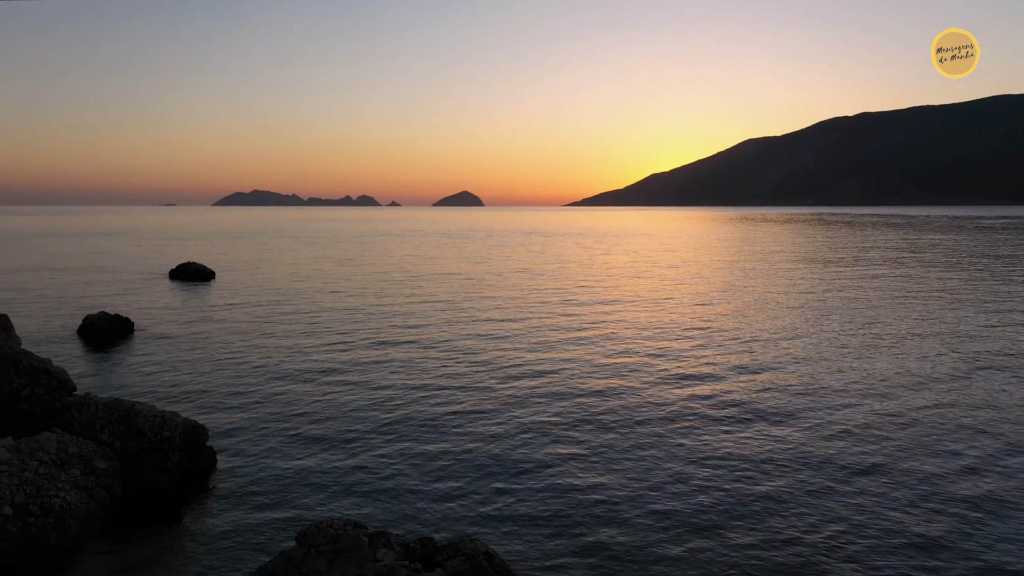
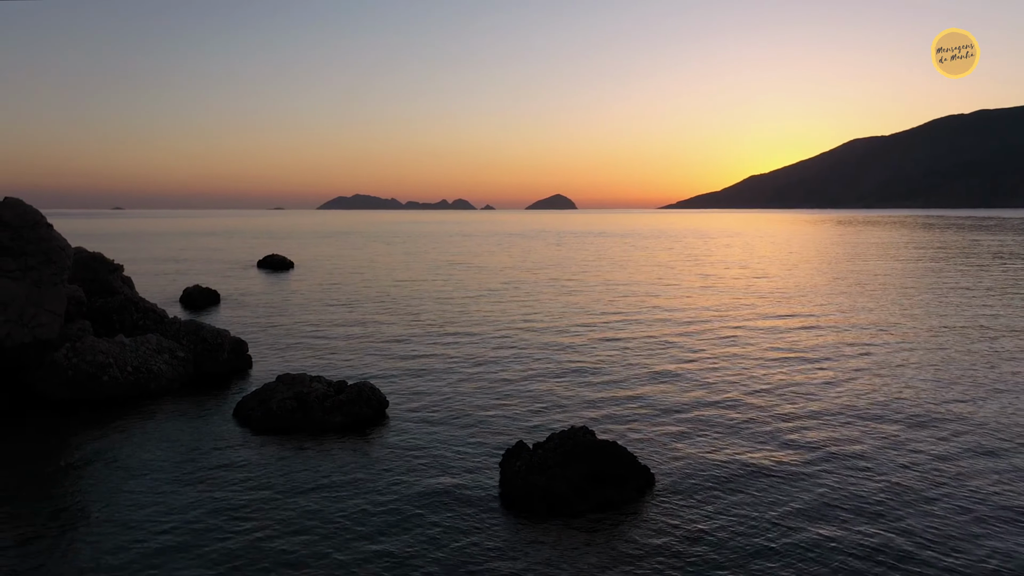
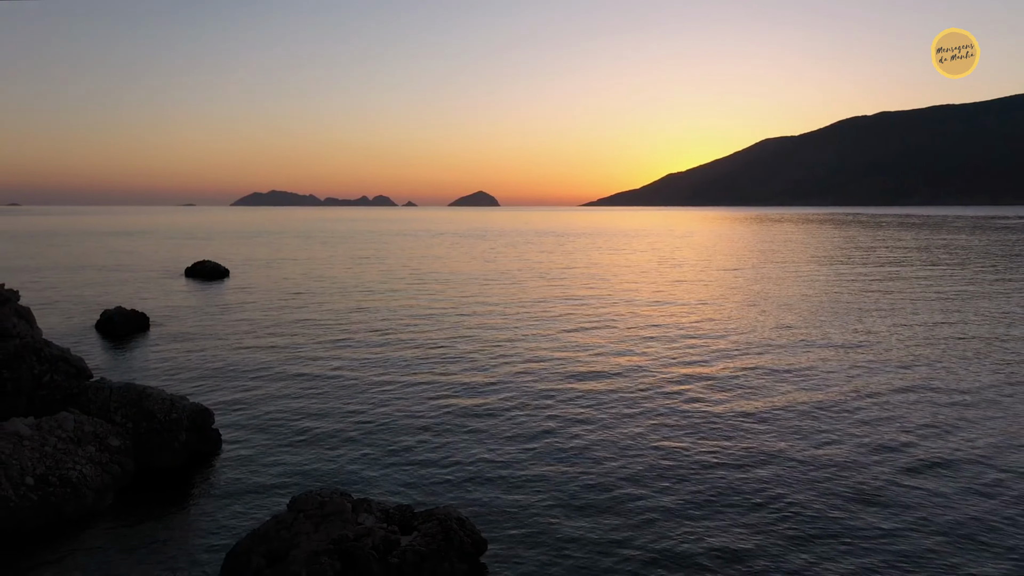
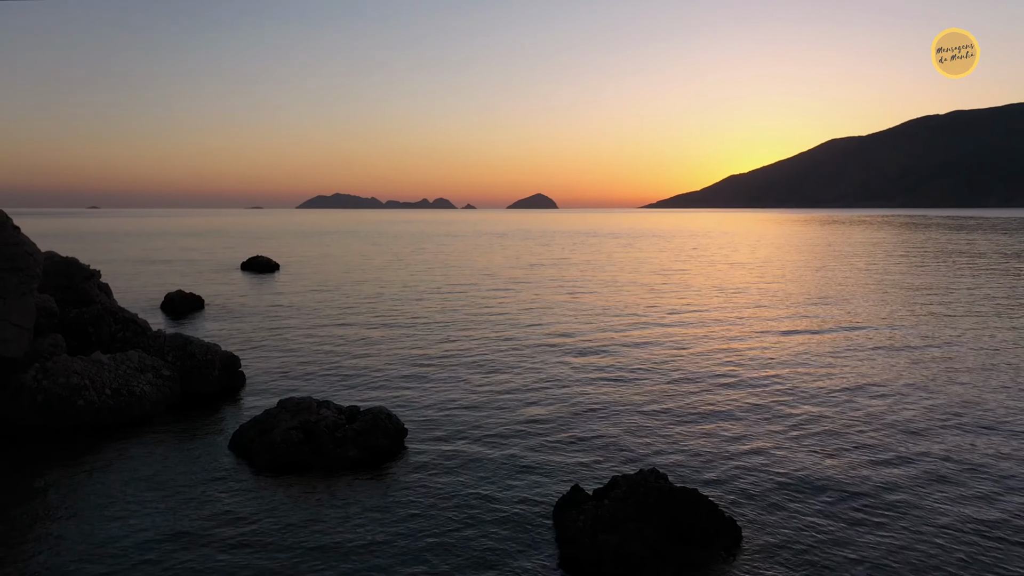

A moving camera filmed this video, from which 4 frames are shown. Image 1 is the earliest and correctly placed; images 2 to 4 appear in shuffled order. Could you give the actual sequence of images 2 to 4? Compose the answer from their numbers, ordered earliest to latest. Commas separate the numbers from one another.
3, 4, 2
